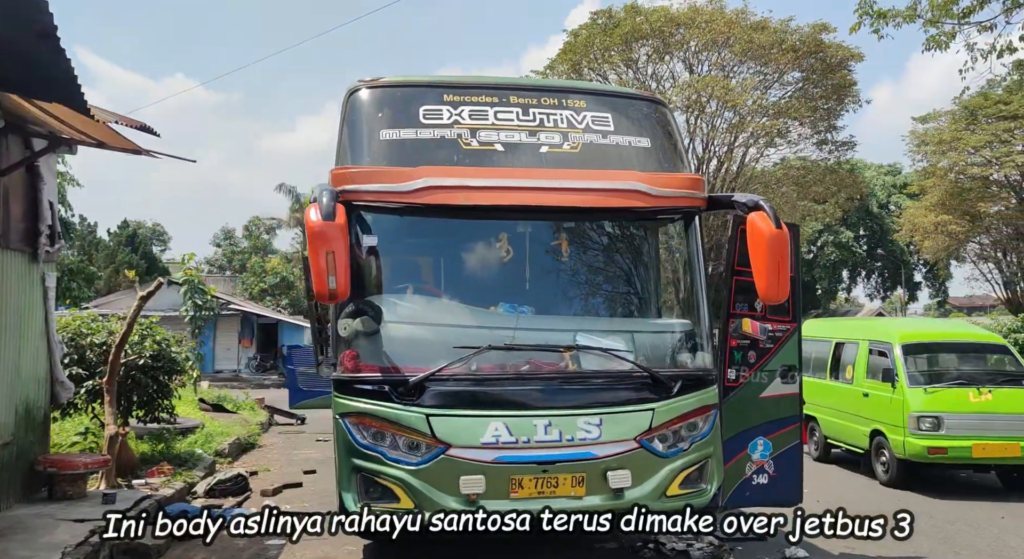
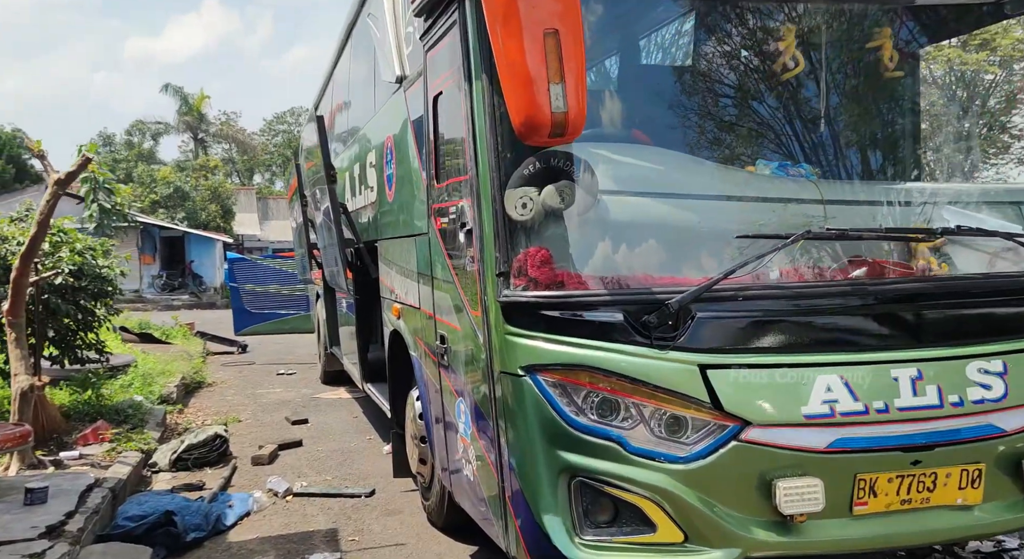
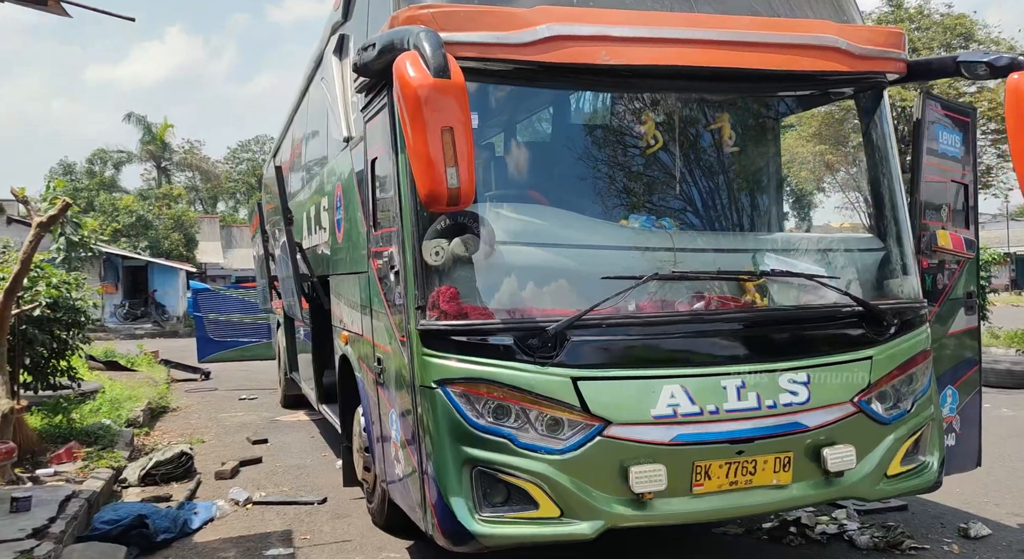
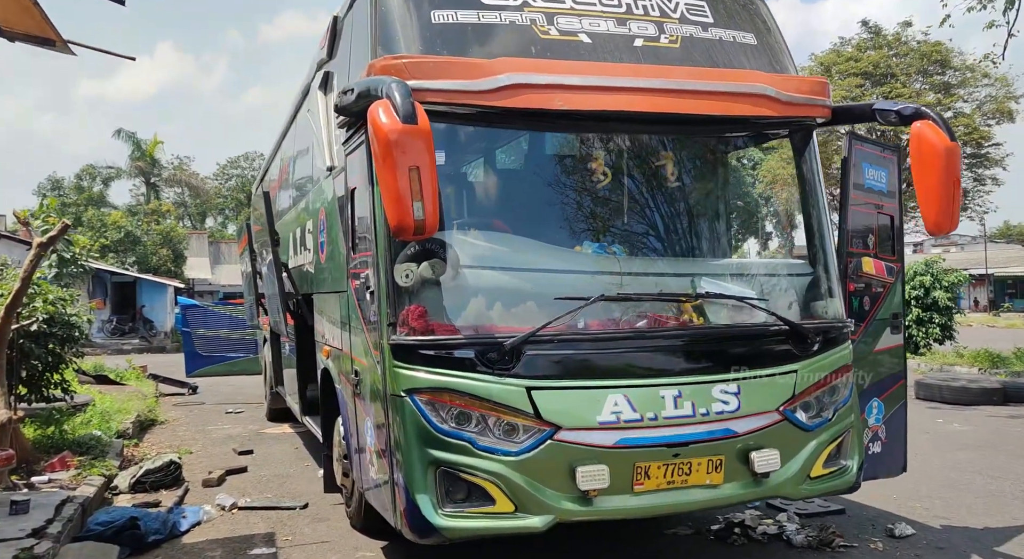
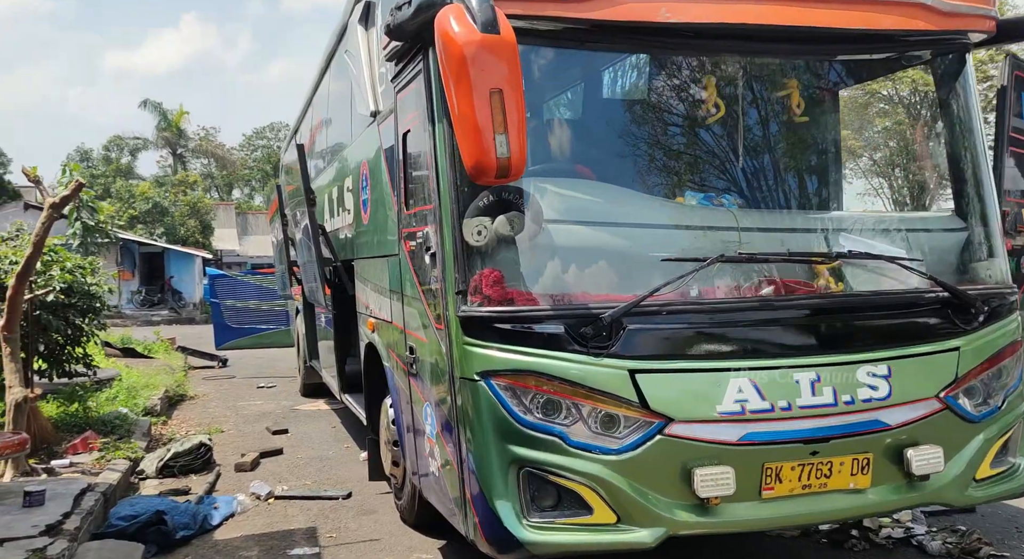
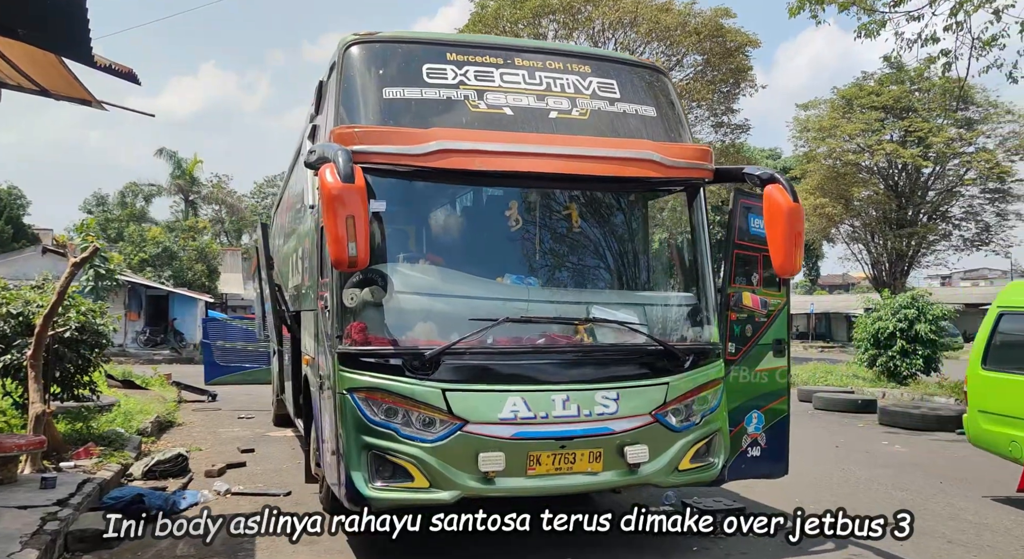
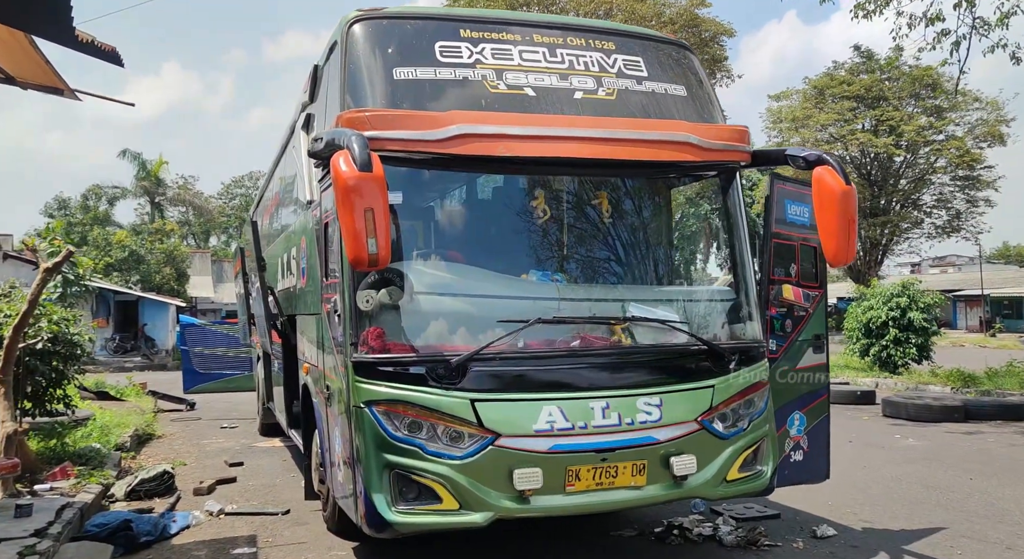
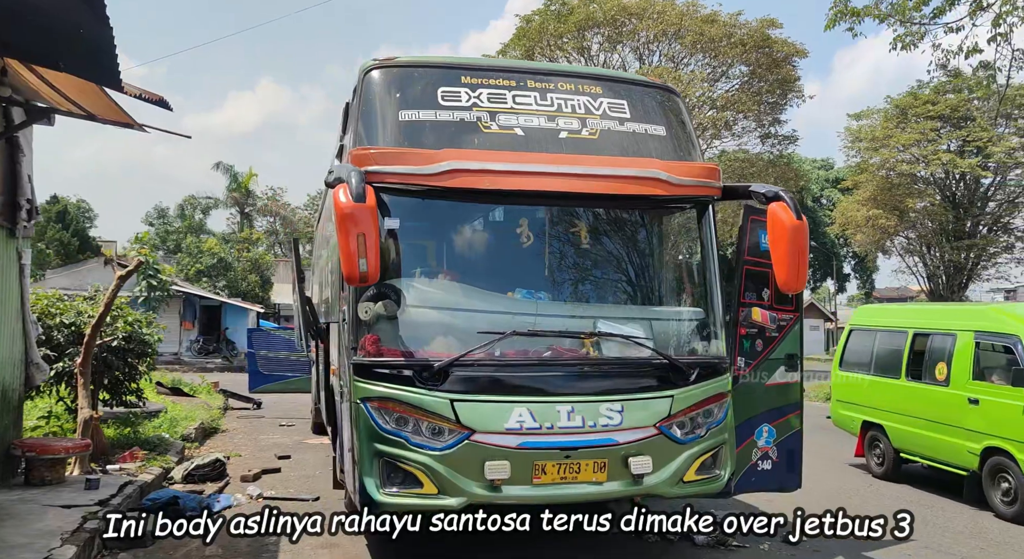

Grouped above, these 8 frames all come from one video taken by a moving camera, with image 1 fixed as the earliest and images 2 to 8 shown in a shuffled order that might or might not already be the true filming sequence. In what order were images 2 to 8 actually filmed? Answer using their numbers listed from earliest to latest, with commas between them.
8, 6, 7, 4, 3, 5, 2
